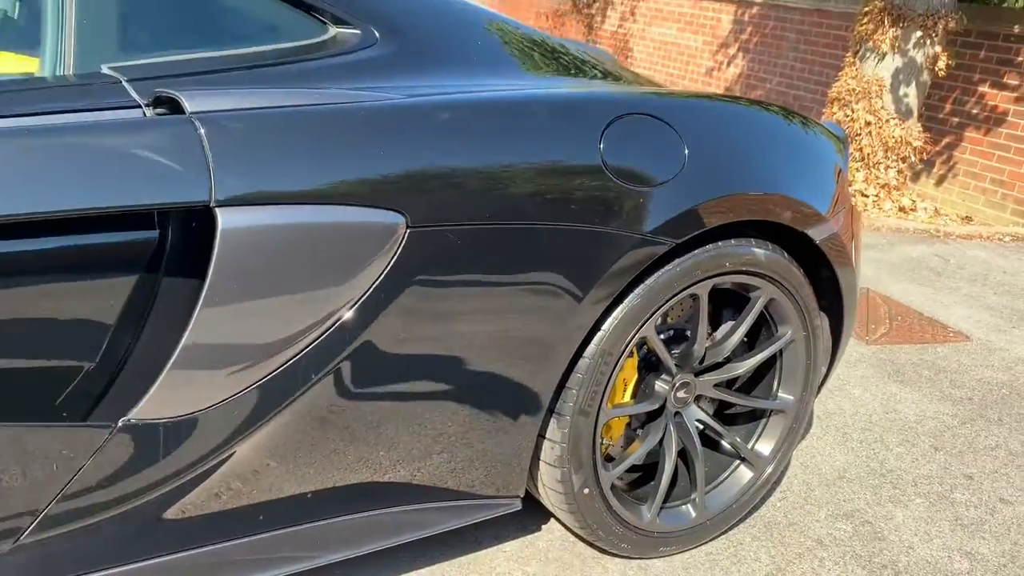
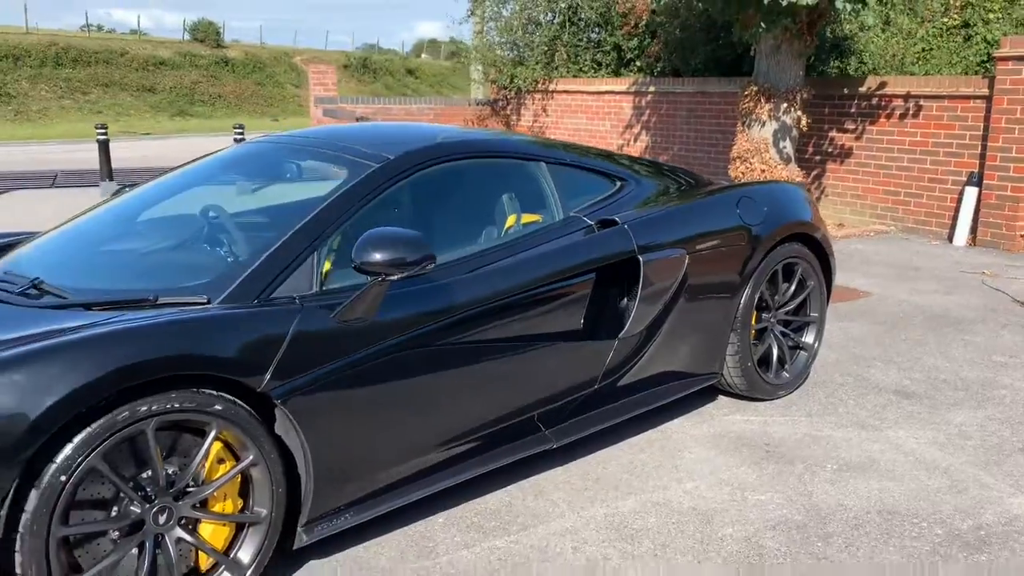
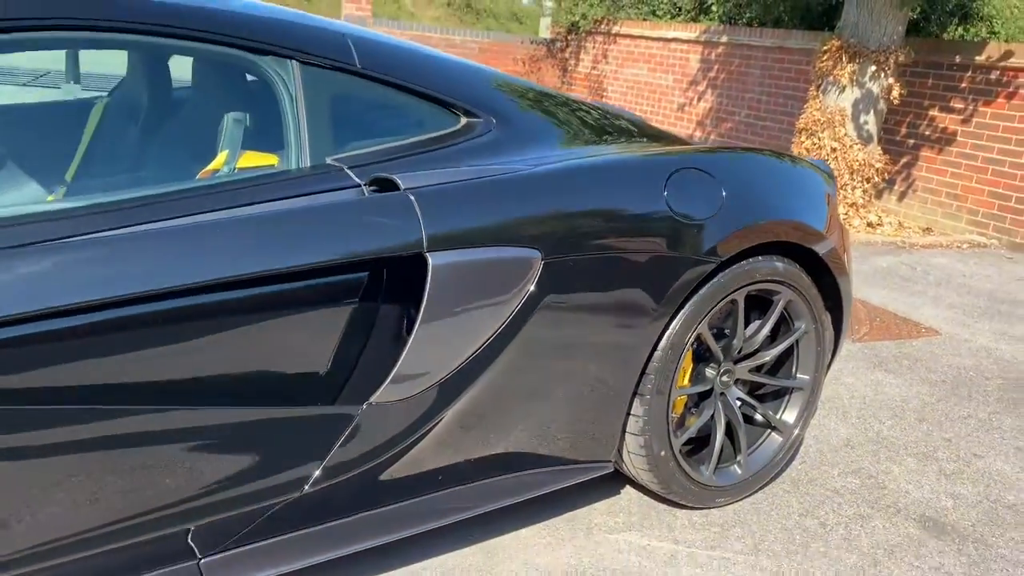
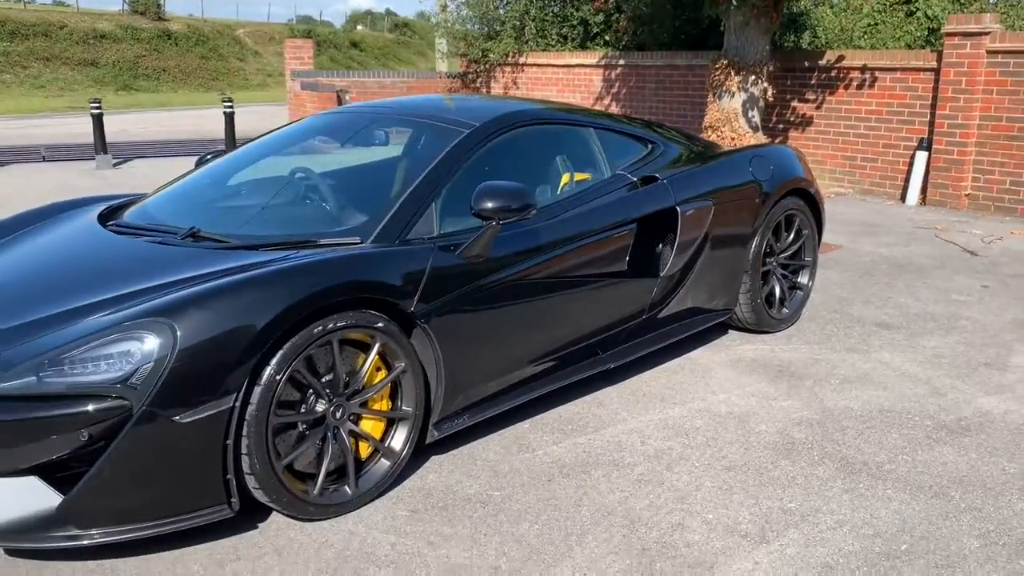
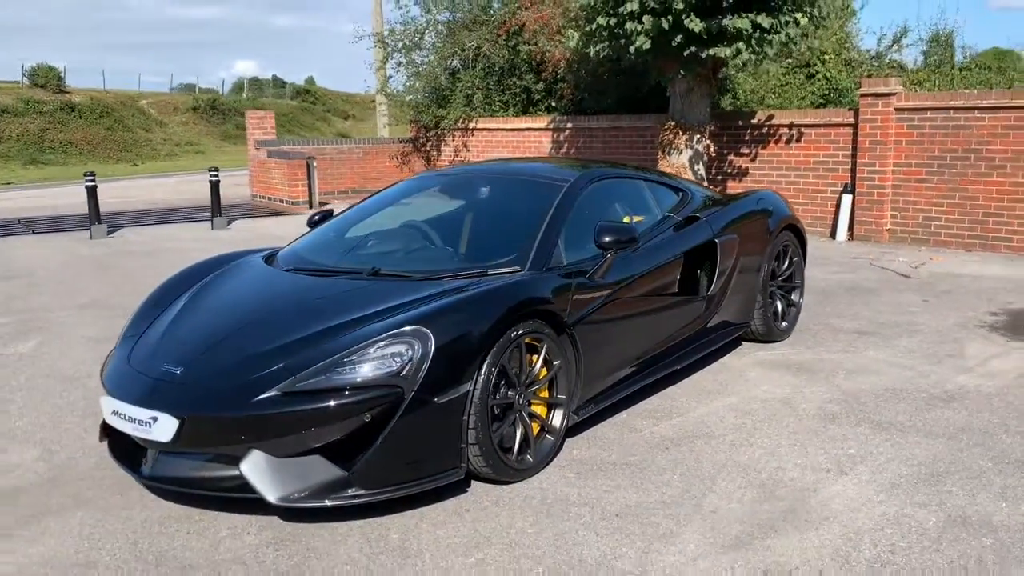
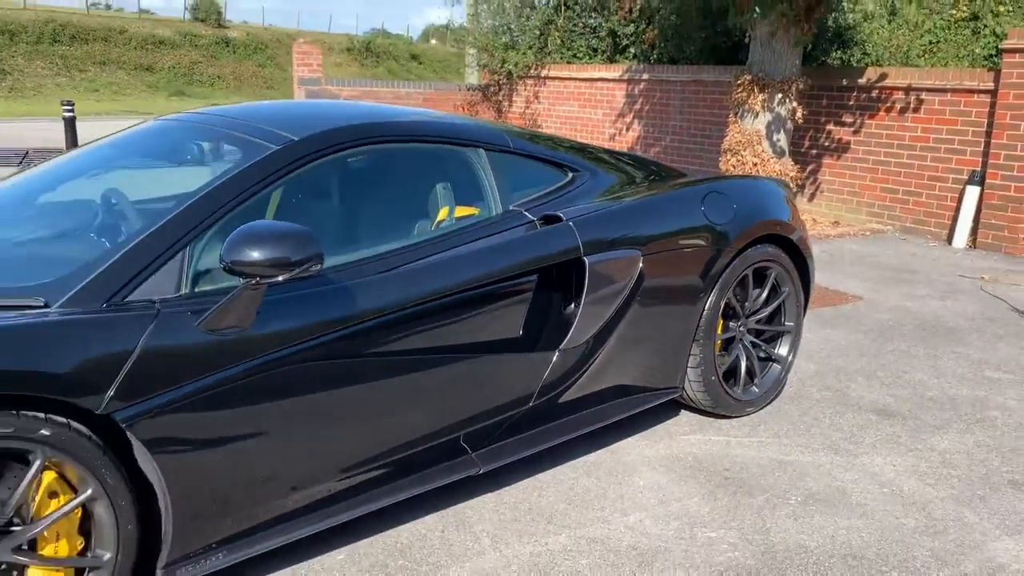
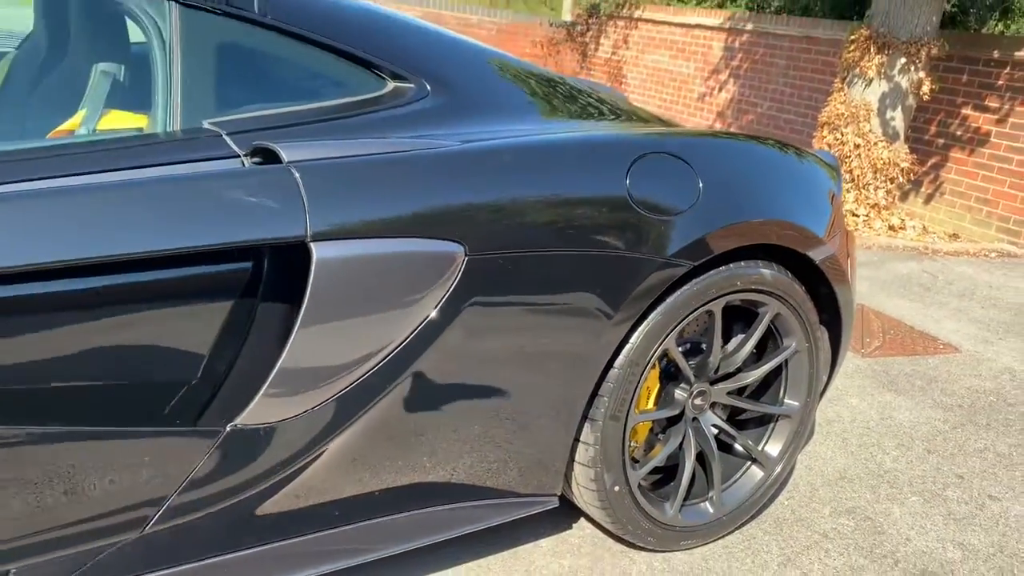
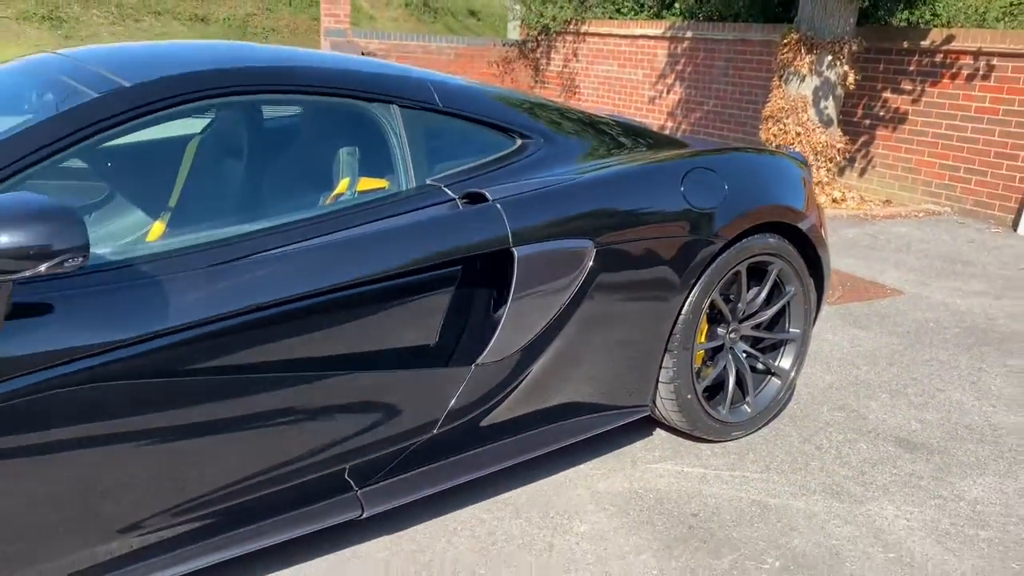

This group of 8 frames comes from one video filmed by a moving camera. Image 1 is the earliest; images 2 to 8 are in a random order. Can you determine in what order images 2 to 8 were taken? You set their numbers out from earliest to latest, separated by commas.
7, 3, 8, 6, 2, 4, 5
